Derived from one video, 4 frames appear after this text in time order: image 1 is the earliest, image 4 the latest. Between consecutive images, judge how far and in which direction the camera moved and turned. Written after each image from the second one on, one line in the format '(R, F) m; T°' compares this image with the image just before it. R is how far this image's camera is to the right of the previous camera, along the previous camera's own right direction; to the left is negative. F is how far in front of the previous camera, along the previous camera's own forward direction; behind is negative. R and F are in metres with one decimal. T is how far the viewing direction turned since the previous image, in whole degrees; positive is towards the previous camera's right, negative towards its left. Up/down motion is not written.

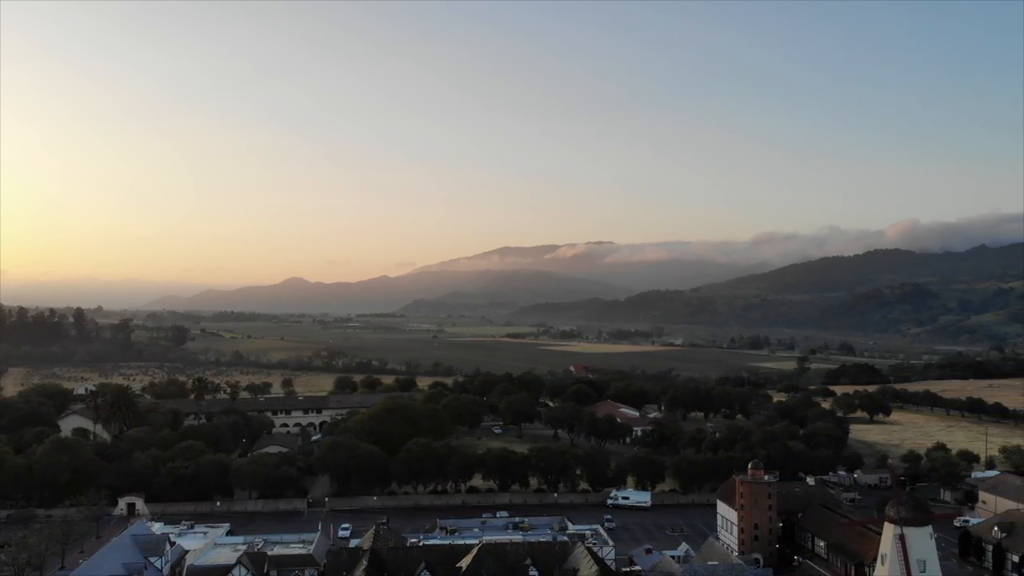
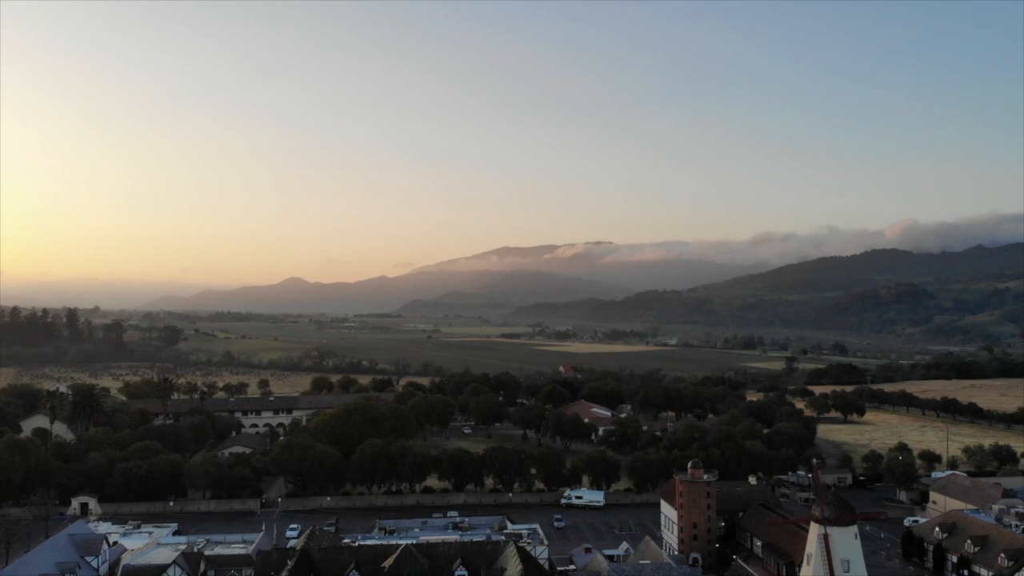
(+2.9, -0.1) m; 0°
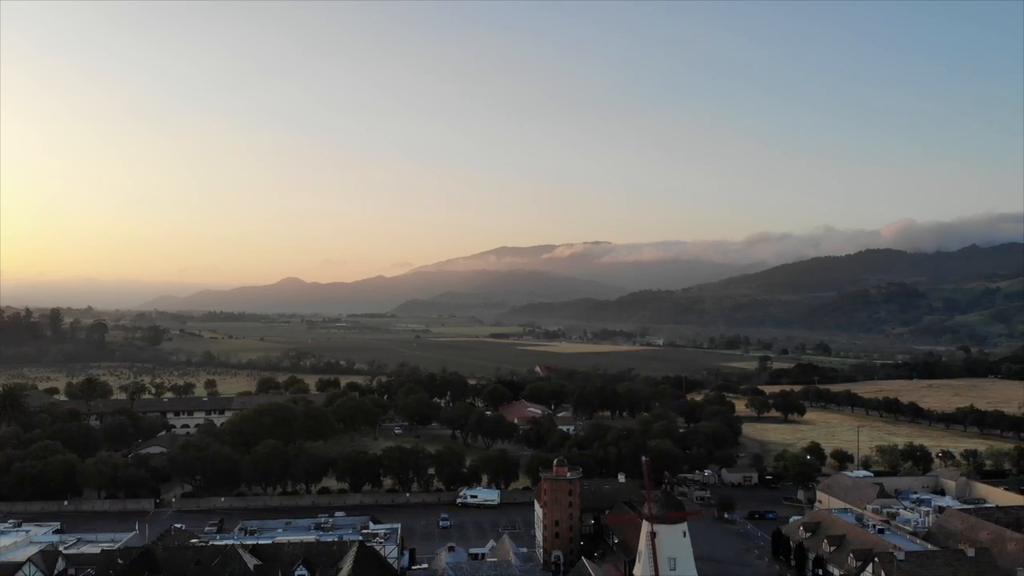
(+6.7, -0.2) m; 0°
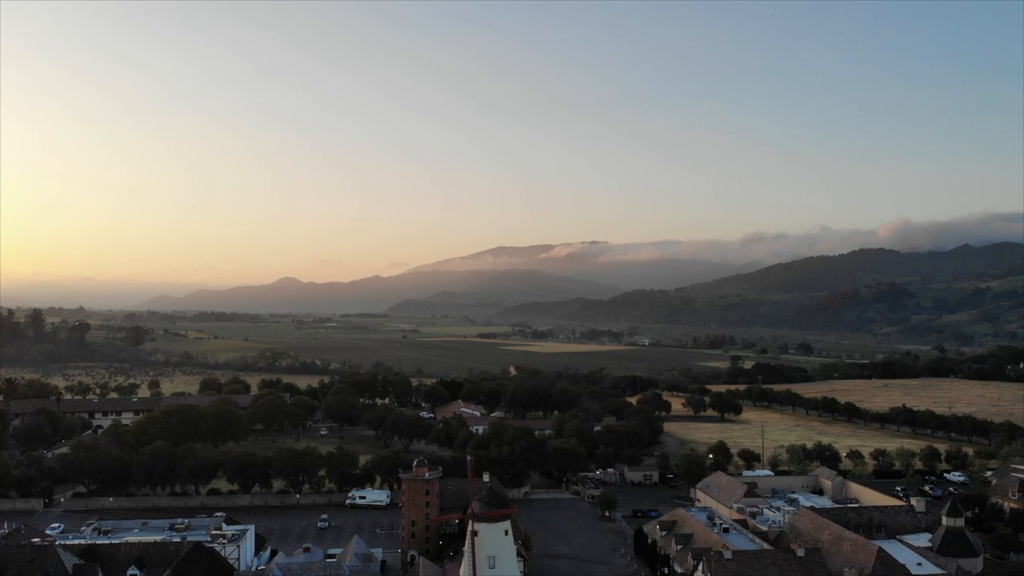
(+7.1, -0.3) m; 0°
